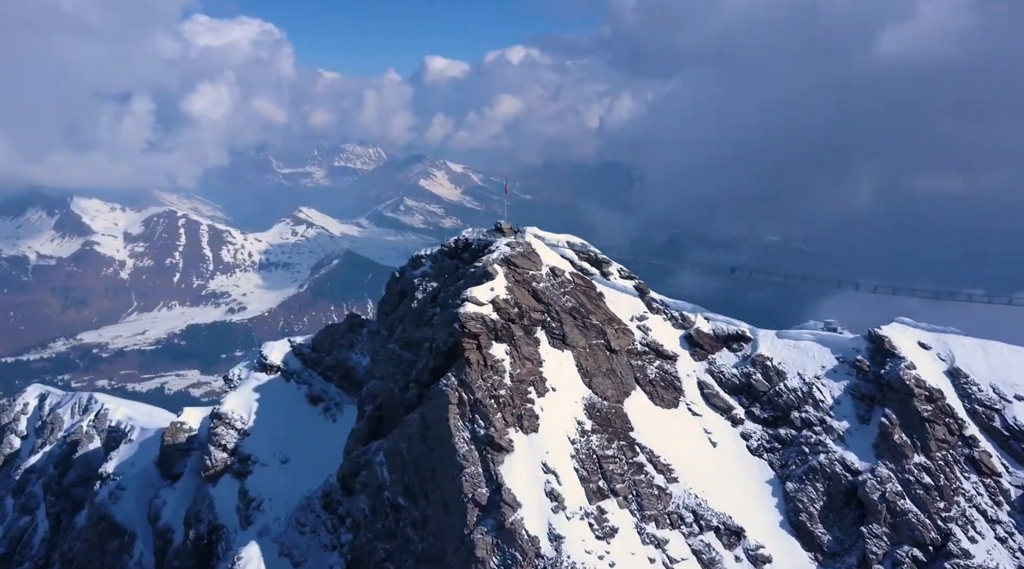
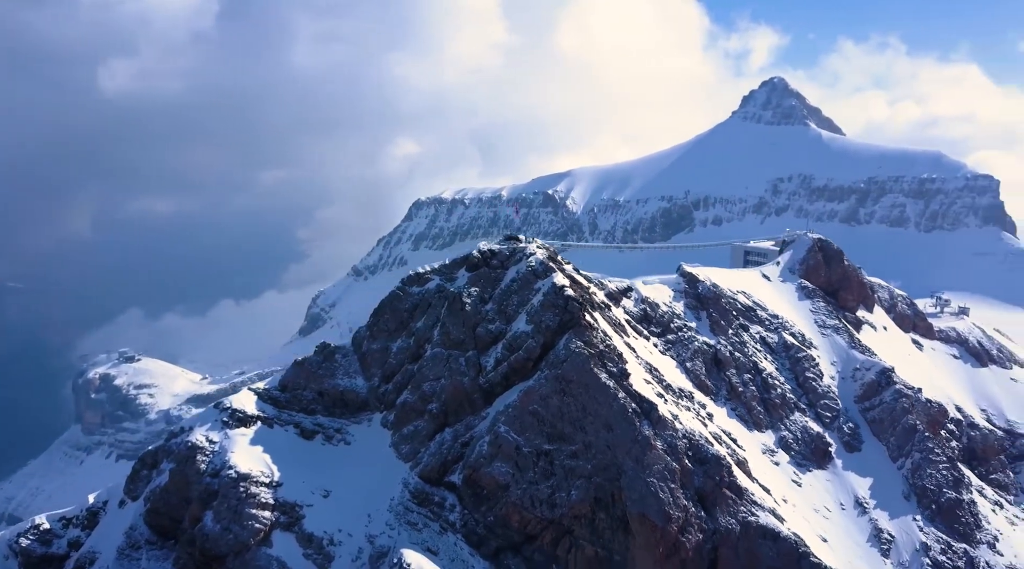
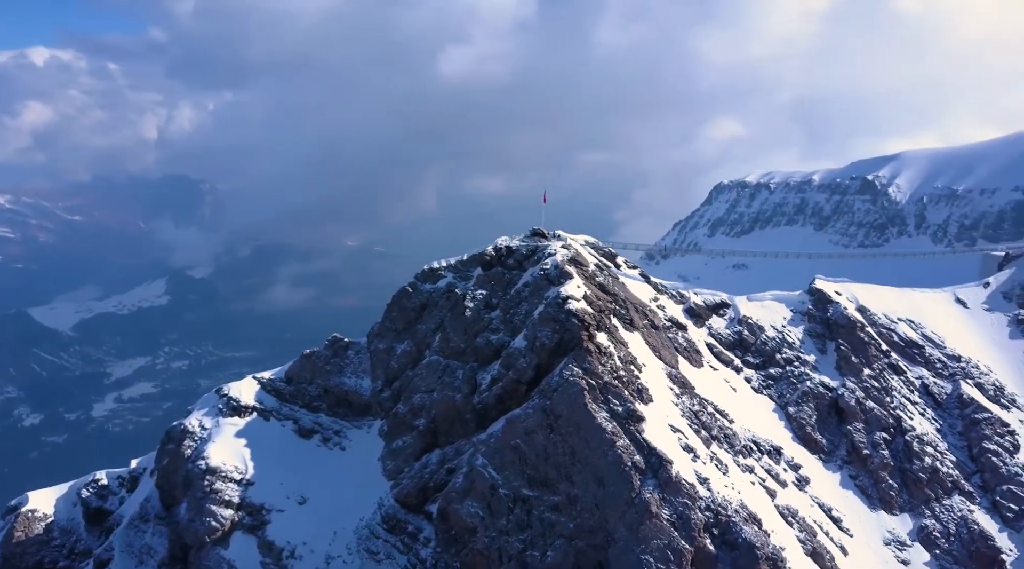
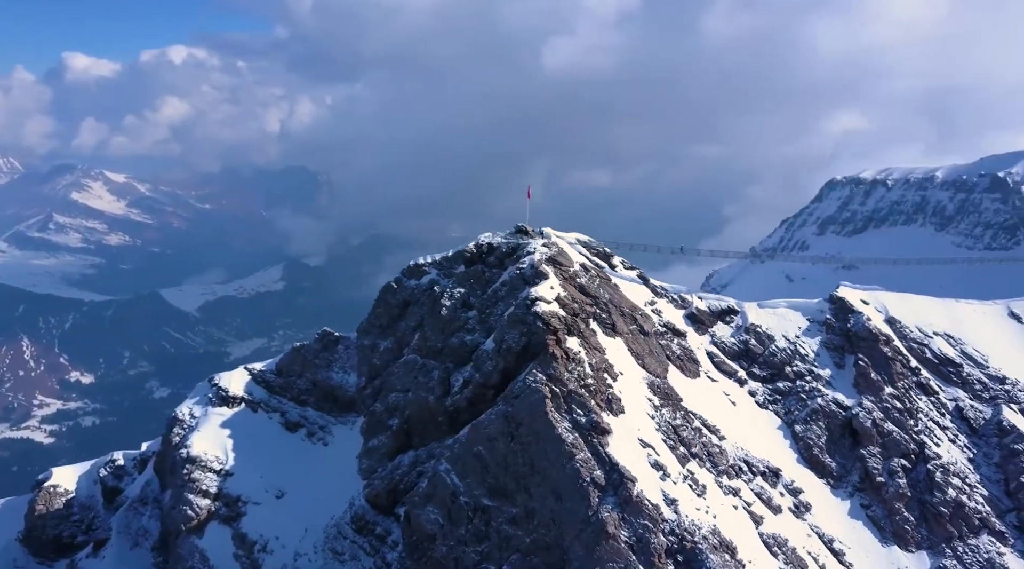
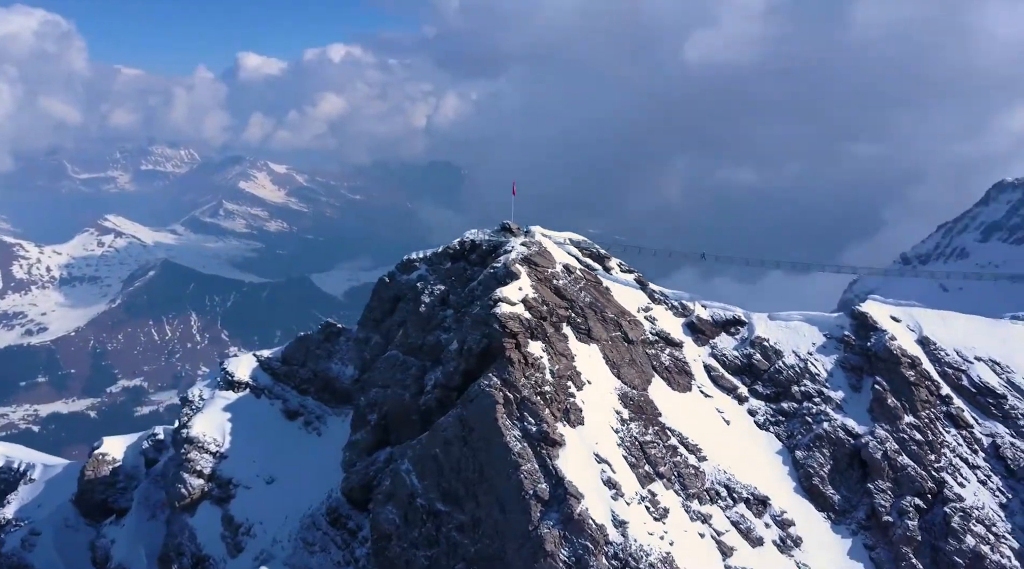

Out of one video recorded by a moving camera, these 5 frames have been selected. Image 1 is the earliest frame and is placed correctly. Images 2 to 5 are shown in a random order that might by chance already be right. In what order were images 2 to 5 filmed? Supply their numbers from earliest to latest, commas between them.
5, 4, 3, 2
